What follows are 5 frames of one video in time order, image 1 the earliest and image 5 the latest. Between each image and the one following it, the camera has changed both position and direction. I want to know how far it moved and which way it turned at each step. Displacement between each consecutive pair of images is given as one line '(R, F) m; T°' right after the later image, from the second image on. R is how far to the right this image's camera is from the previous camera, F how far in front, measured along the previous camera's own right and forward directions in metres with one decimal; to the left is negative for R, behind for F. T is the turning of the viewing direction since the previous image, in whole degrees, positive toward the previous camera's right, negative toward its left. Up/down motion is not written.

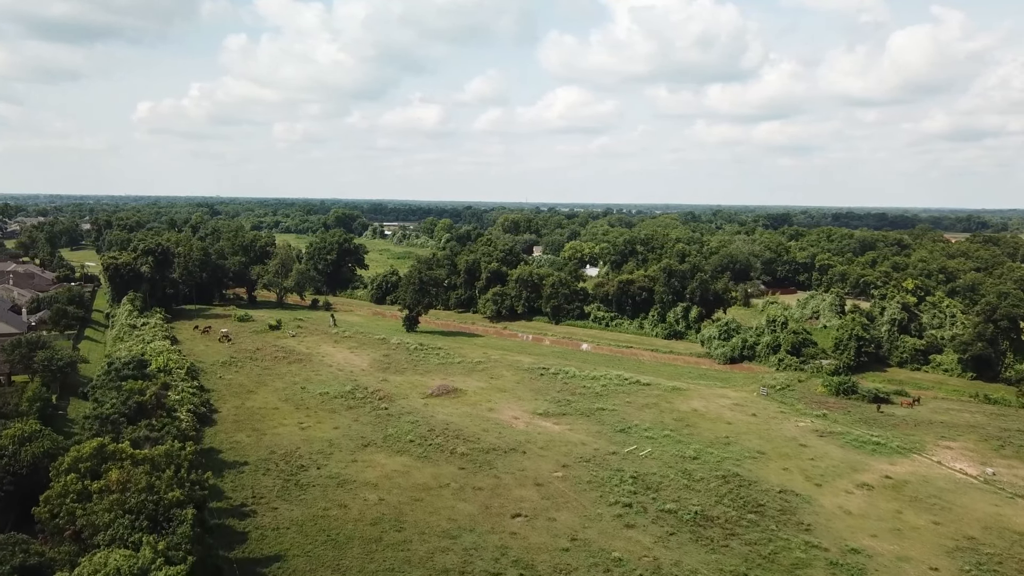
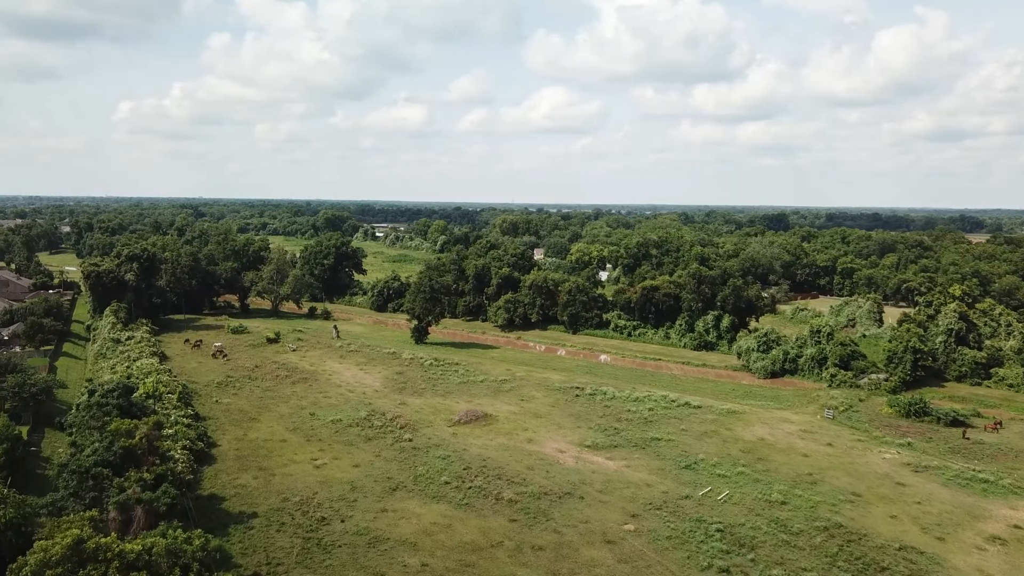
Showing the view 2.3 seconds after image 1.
(-1.4, +2.9) m; +1°
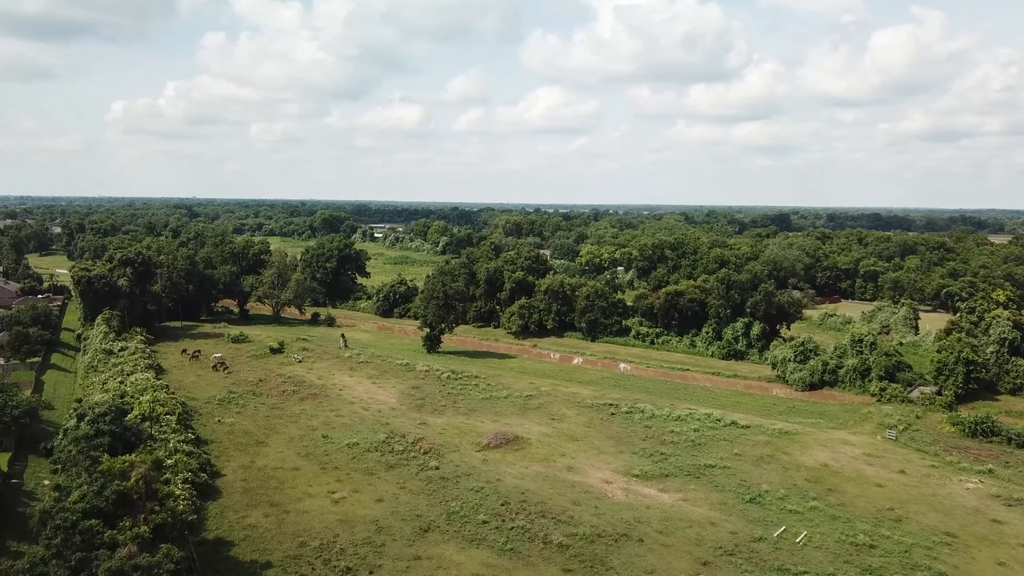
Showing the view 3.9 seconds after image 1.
(-1.0, +2.1) m; 0°
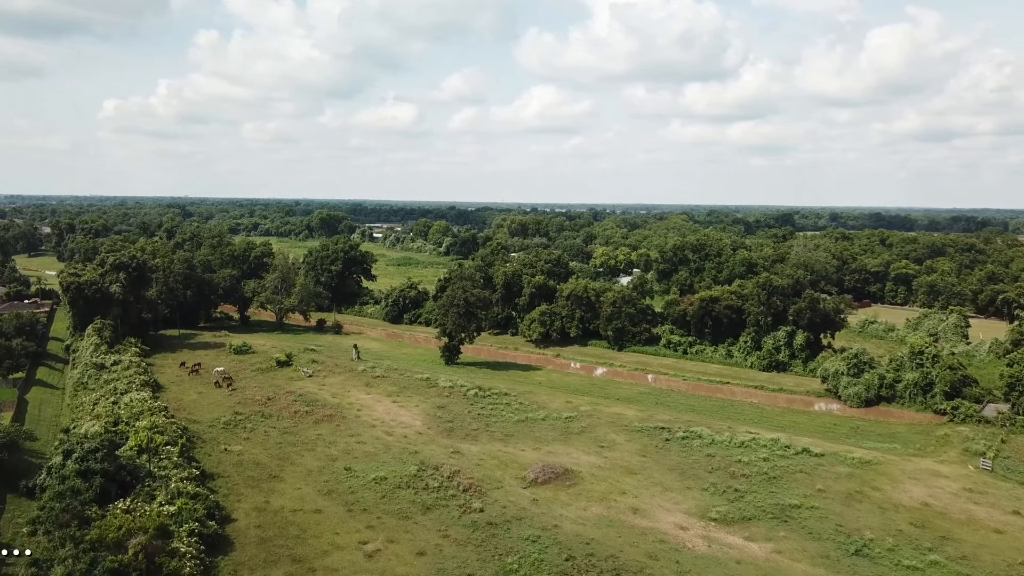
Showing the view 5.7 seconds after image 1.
(-1.2, +2.5) m; 0°
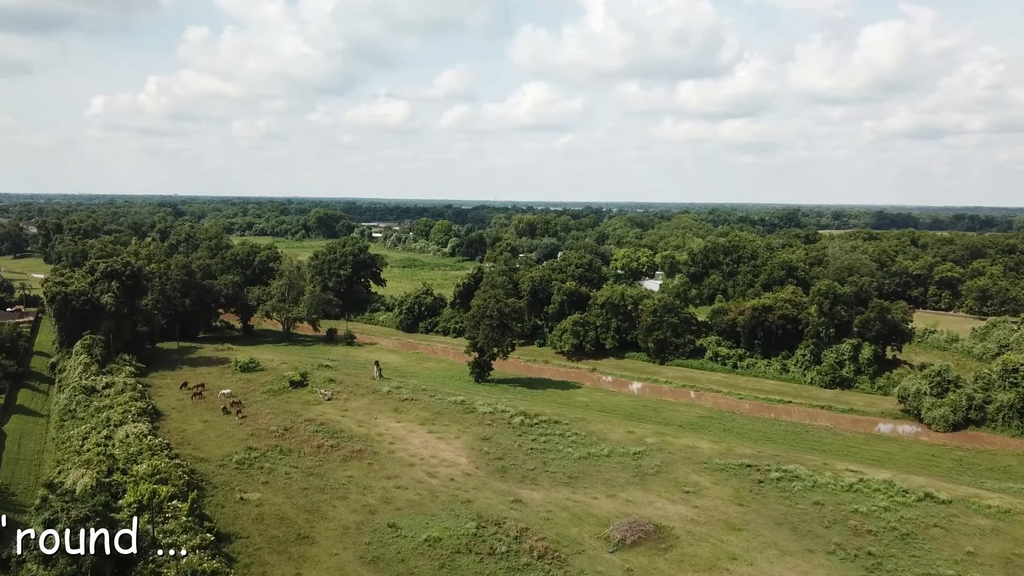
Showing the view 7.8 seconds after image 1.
(-1.6, +3.1) m; +1°
